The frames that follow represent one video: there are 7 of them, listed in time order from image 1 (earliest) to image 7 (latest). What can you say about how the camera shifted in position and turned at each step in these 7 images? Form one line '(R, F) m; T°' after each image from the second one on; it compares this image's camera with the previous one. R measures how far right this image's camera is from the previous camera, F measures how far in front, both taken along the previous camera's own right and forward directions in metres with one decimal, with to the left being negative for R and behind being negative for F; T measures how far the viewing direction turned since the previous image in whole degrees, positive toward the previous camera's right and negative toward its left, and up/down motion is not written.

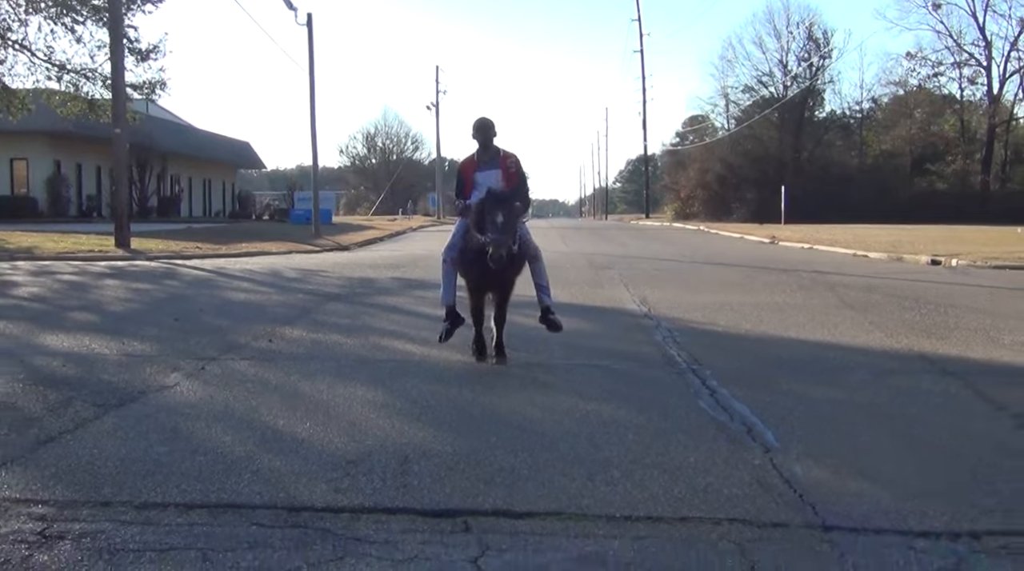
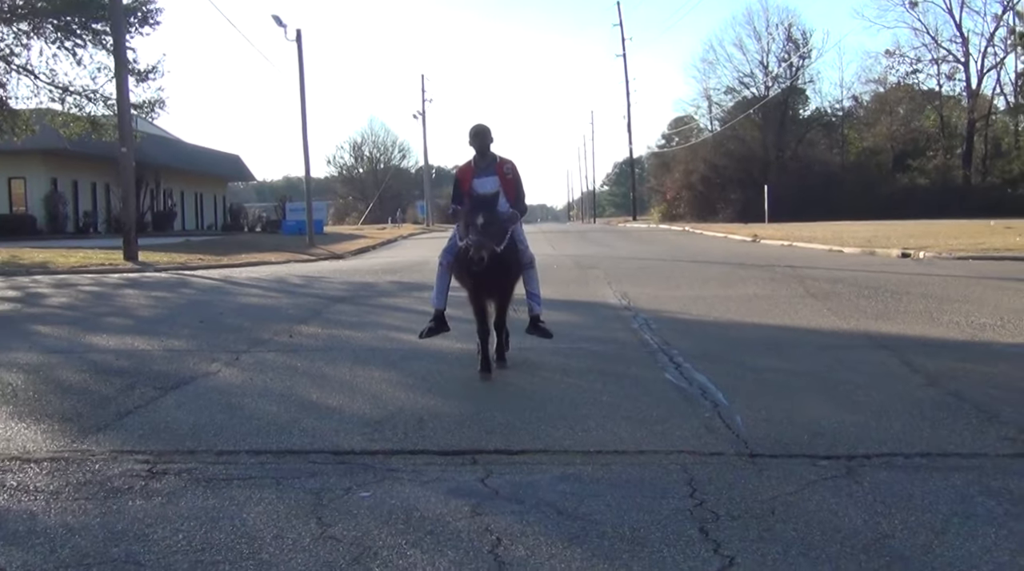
(0.0, -1.4) m; +1°
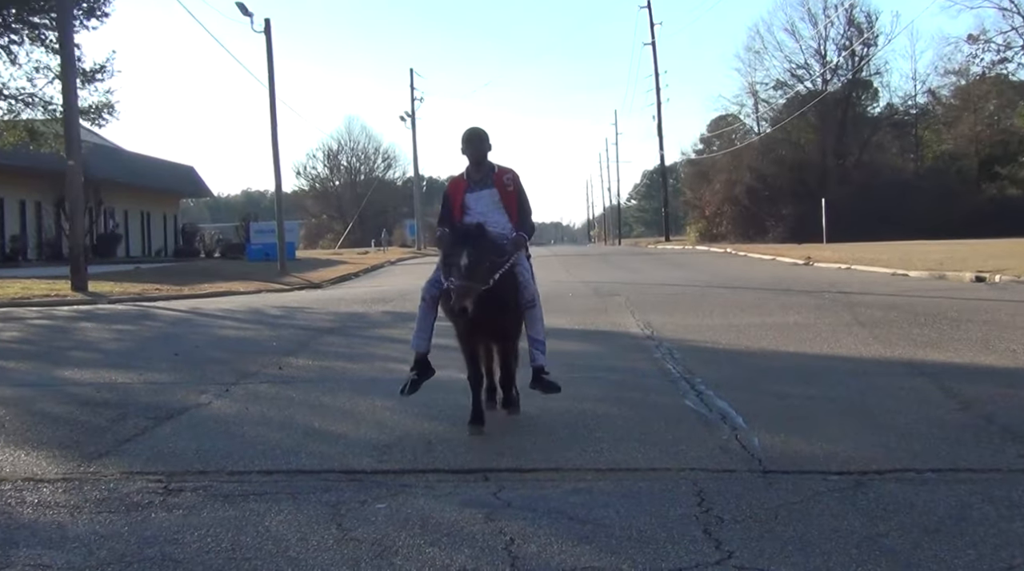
(0.0, -0.2) m; -1°
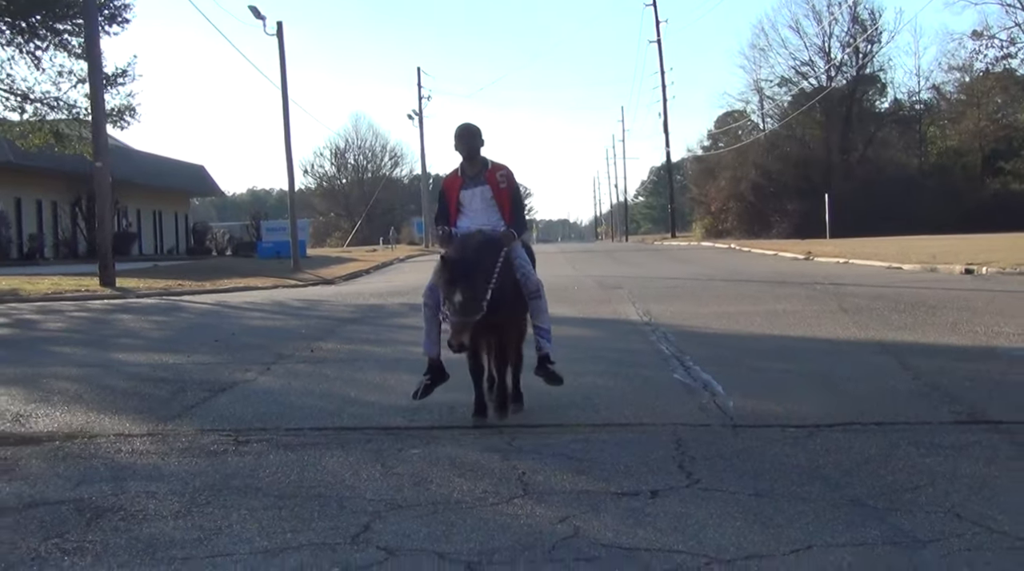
(0.0, -1.2) m; 0°
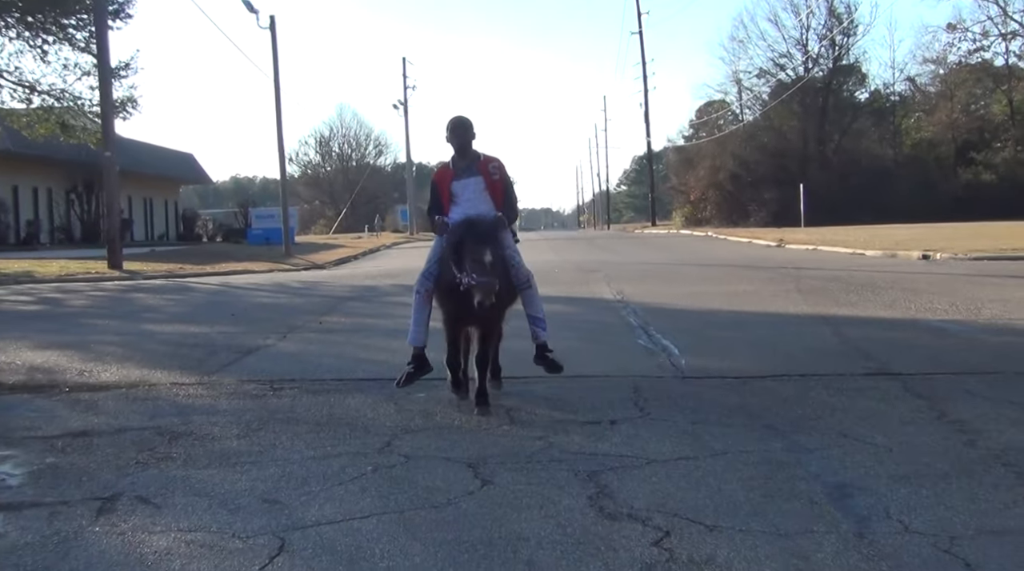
(0.0, -1.5) m; +1°
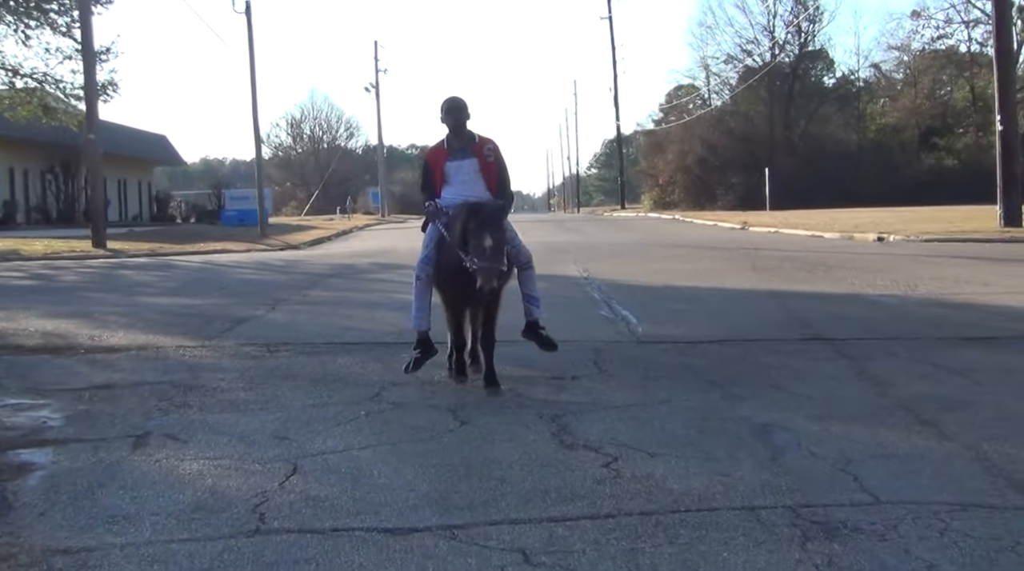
(0.0, -1.0) m; +2°
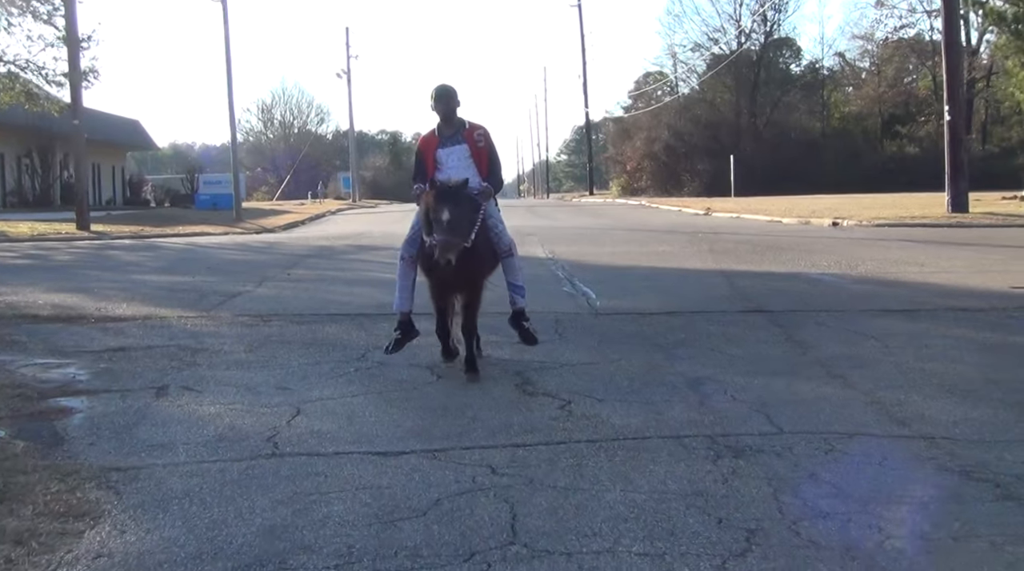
(0.0, -1.1) m; +2°
